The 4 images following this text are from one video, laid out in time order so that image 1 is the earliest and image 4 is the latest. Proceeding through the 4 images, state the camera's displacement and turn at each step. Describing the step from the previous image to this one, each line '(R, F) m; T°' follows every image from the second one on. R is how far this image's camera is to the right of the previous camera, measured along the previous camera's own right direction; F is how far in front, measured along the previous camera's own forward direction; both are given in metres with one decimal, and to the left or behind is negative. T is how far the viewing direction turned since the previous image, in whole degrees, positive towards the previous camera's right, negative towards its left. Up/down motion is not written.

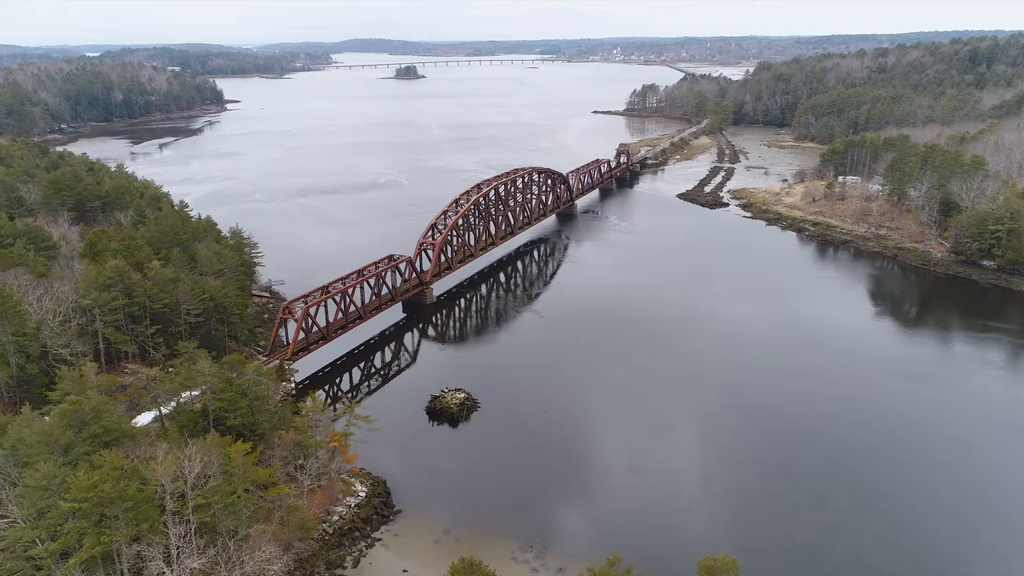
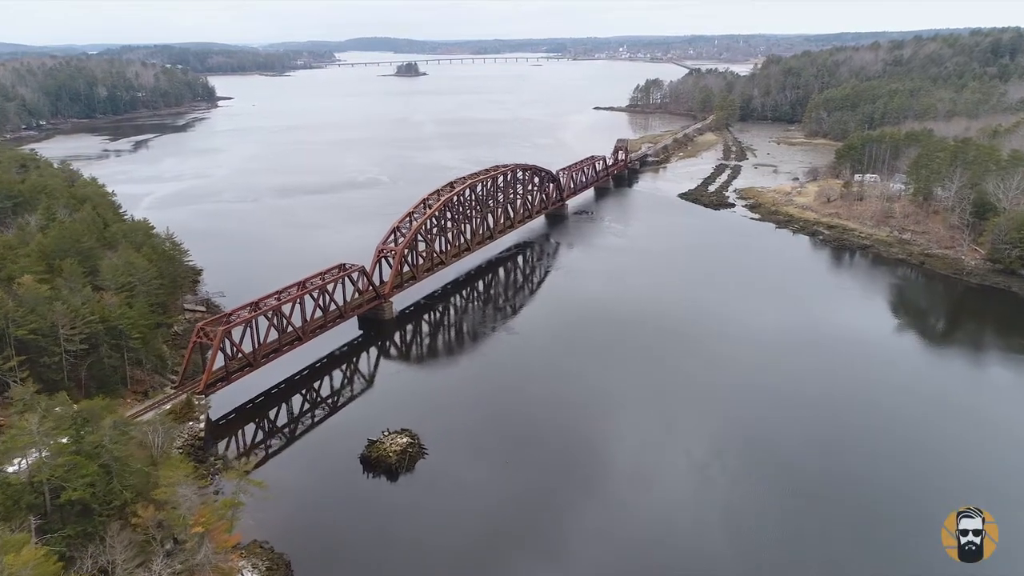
(+1.6, +4.4) m; -1°
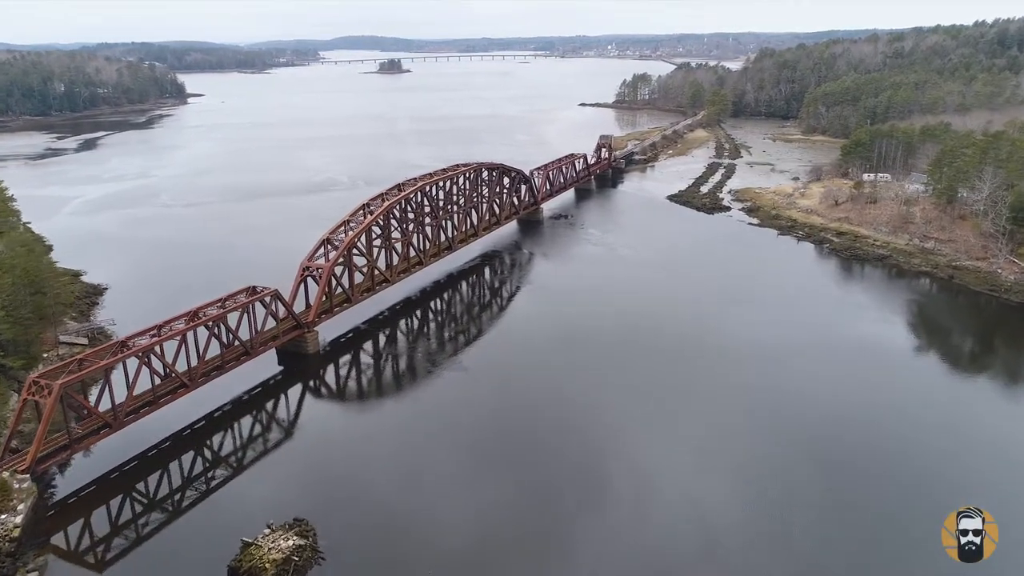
(+1.4, +5.3) m; +1°
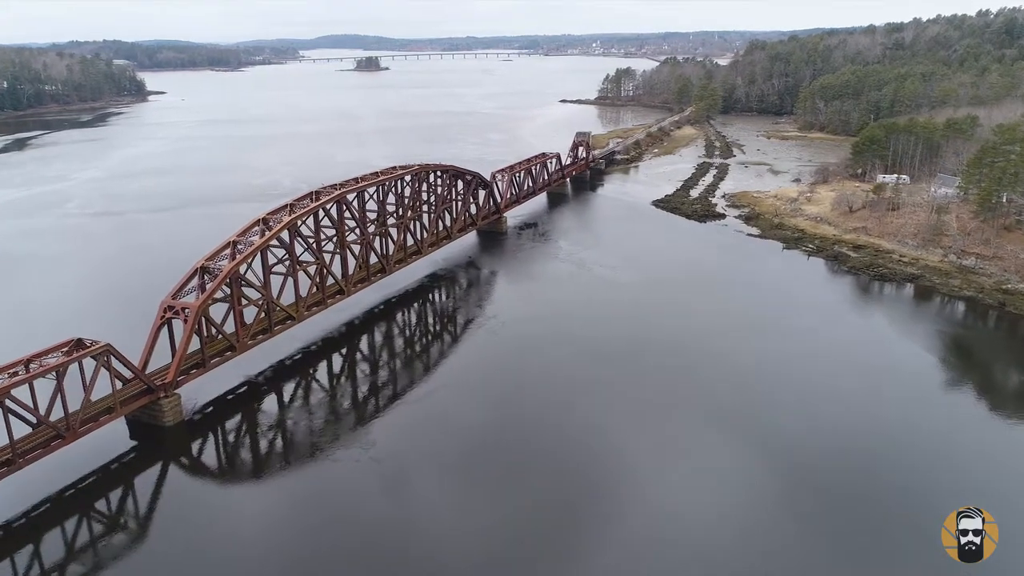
(+1.6, +6.1) m; +1°
